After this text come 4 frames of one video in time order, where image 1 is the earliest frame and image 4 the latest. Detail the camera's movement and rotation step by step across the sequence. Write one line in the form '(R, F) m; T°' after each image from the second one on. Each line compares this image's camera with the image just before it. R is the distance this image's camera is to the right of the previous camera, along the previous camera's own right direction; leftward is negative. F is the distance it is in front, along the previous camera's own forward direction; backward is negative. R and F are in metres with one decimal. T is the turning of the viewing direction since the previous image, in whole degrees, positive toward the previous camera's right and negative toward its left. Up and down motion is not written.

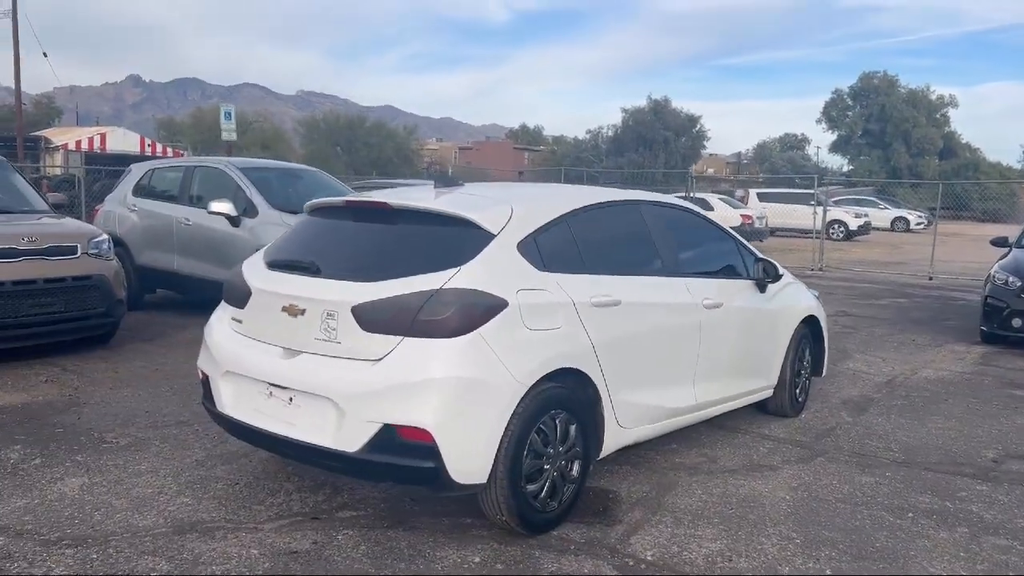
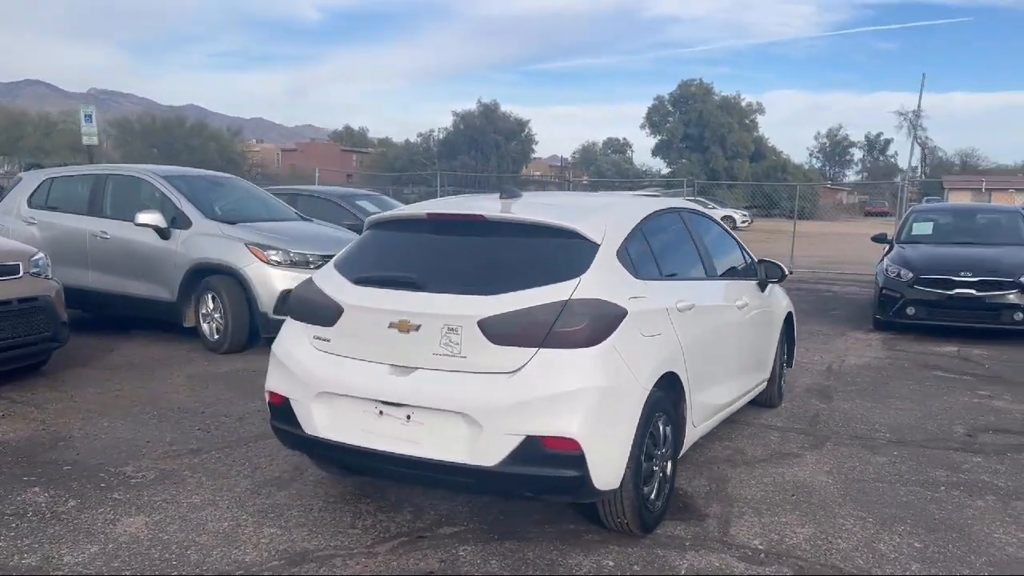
(-1.3, +0.1) m; +11°
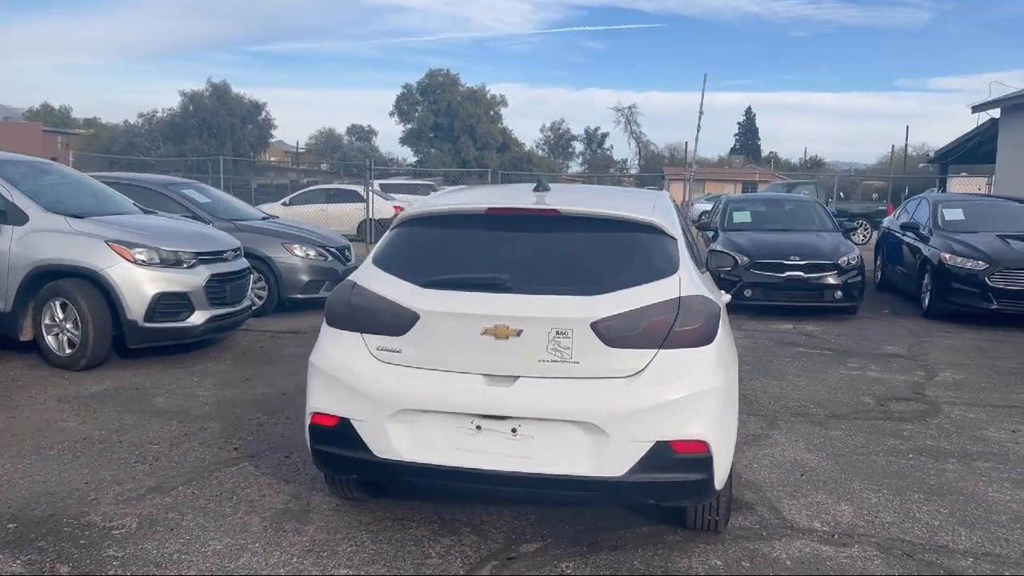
(-1.5, +0.5) m; +17°
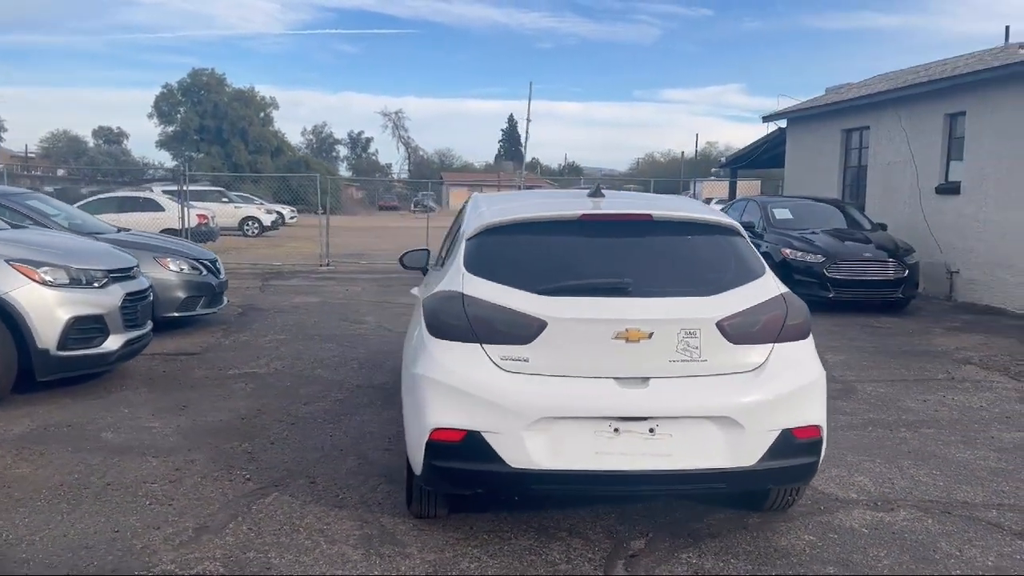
(-1.5, +0.2) m; +15°
